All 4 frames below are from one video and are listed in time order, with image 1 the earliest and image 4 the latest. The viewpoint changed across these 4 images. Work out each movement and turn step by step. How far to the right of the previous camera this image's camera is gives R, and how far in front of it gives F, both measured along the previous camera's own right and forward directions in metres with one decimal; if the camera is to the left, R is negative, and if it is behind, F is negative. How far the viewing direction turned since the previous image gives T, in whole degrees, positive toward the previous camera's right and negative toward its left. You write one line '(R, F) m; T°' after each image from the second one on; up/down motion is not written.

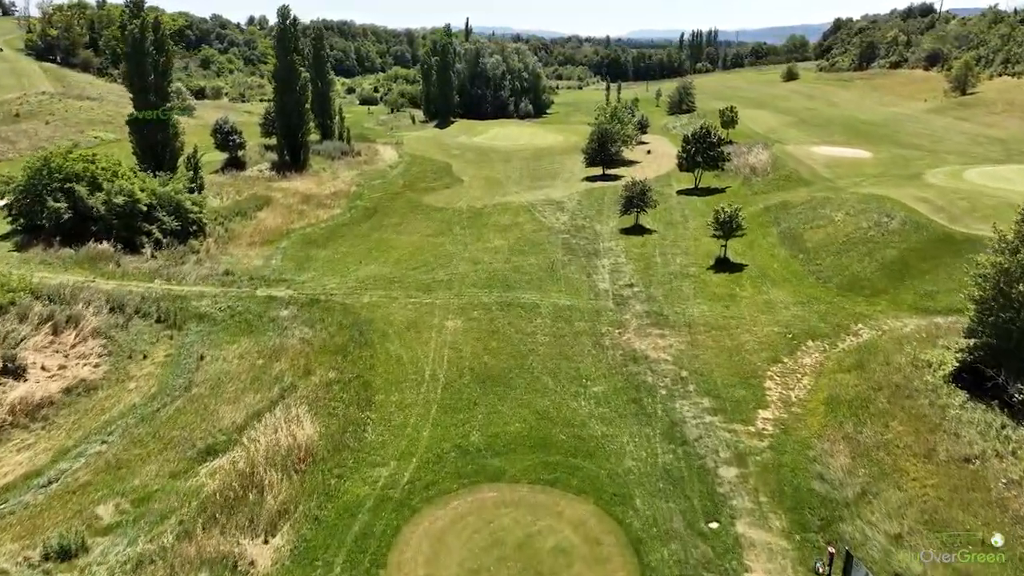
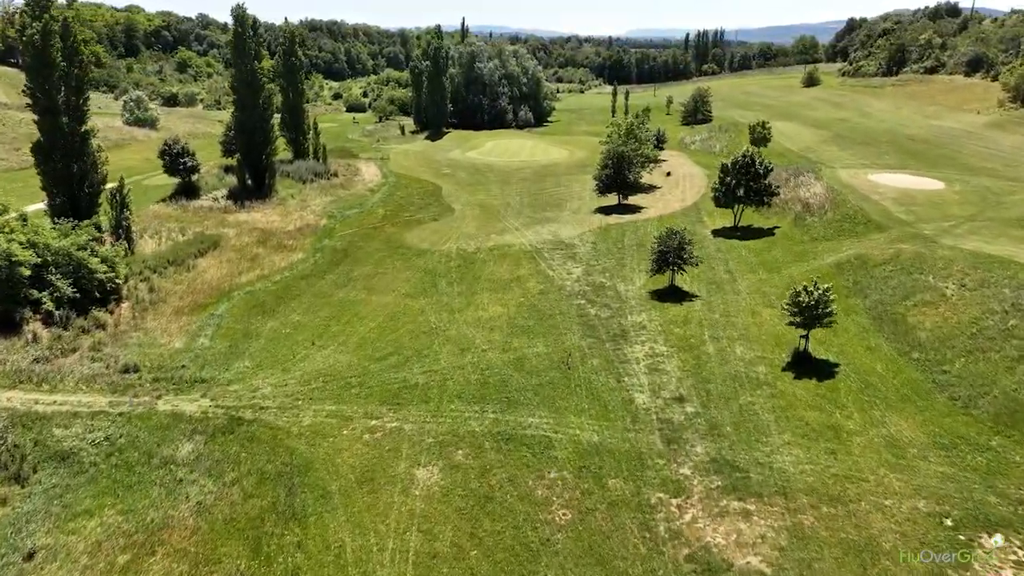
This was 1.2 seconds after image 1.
(-0.1, +8.9) m; 0°
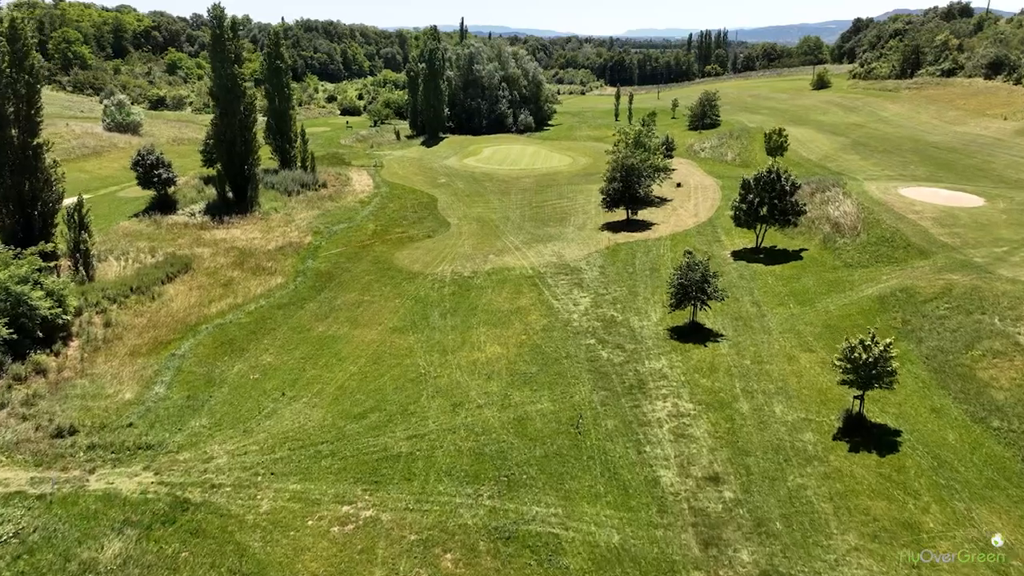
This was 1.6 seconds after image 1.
(0.0, +3.7) m; 0°
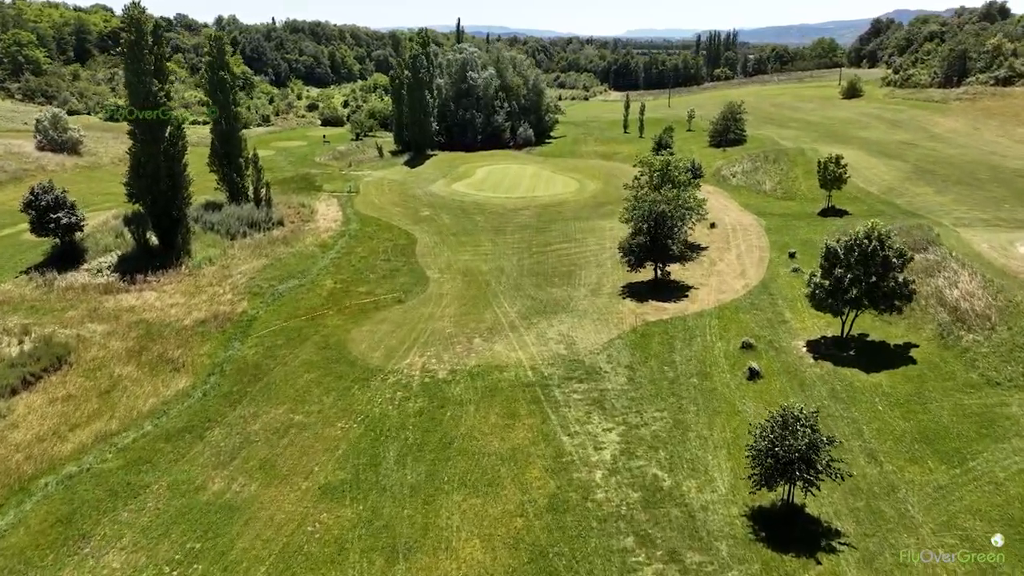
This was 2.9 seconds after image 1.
(+0.3, +10.4) m; 0°
